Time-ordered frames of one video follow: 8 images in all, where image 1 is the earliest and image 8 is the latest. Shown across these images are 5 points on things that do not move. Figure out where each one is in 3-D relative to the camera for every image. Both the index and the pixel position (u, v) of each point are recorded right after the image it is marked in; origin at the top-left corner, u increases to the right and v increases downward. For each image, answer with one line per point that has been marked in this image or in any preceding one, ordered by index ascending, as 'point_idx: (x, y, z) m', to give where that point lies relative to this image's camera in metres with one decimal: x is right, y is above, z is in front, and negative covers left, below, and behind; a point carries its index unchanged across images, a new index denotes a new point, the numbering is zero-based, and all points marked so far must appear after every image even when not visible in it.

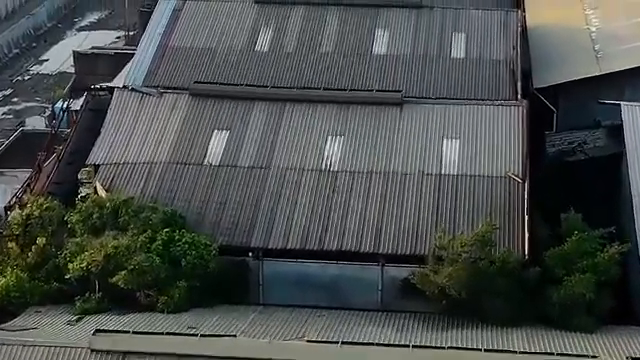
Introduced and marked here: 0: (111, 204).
0: (-4.2, -0.5, +19.7) m
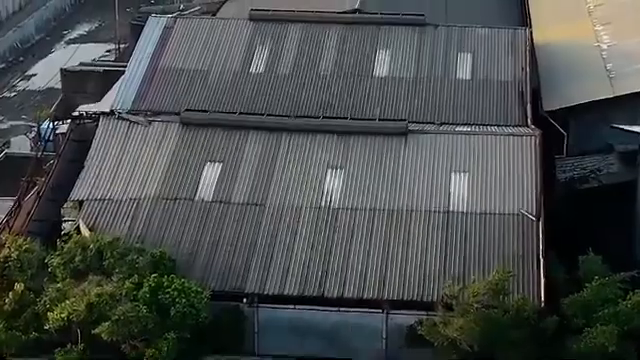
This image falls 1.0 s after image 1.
0: (-4.2, -1.2, +18.3) m
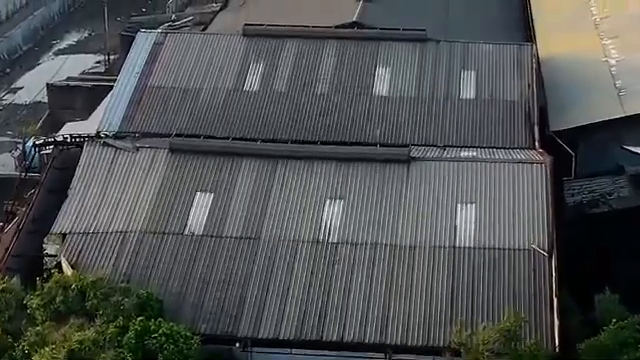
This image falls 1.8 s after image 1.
0: (-4.2, -1.8, +17.0) m
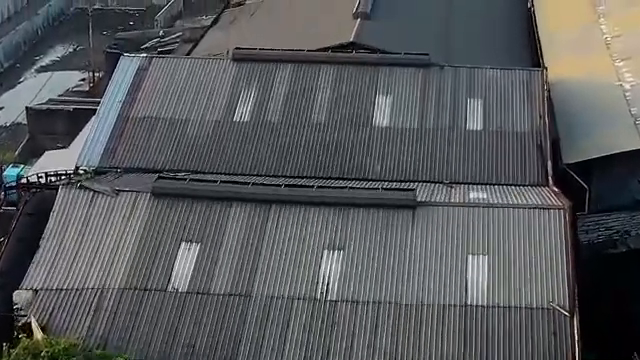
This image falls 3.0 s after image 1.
0: (-4.3, -2.7, +15.3) m
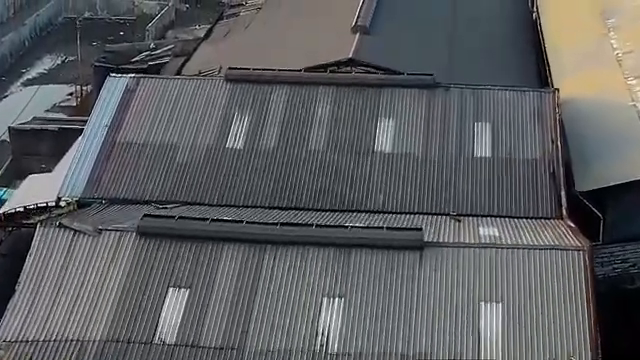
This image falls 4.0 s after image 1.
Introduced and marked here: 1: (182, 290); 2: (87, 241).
0: (-4.3, -3.4, +13.9) m
1: (-2.3, -1.8, +16.2) m
2: (-4.1, -1.1, +17.3) m
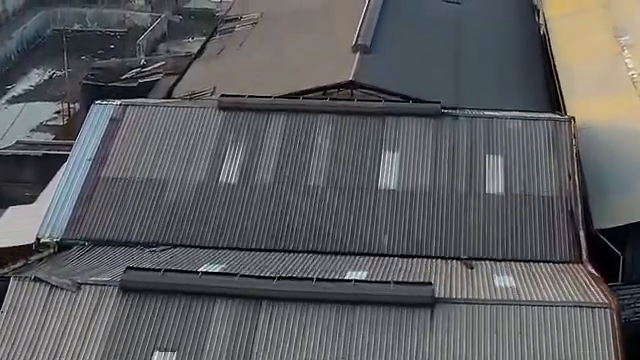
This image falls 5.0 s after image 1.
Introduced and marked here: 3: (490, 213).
0: (-4.3, -4.2, +12.4) m
1: (-2.3, -2.6, +14.7) m
2: (-4.1, -1.8, +15.7) m
3: (+3.4, -0.7, +19.3) m
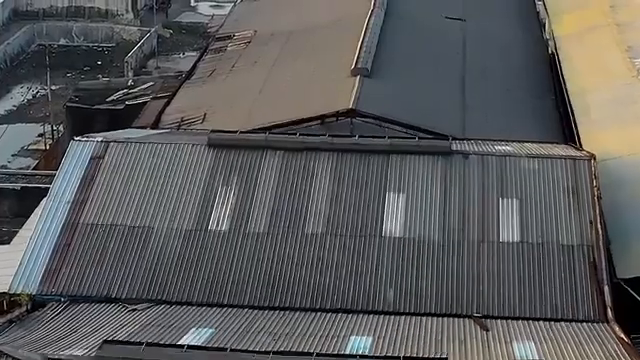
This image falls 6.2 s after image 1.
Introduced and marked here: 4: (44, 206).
0: (-4.2, -5.1, +10.7) m
1: (-2.3, -3.5, +13.0) m
2: (-4.1, -2.7, +14.0) m
3: (+3.4, -1.5, +17.7) m
4: (-5.4, -0.5, +19.1) m
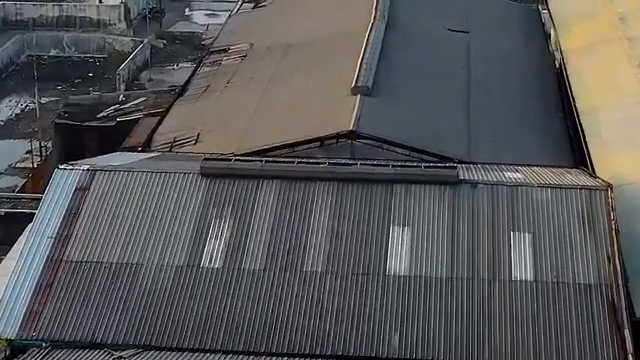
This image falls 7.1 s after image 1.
0: (-4.2, -5.7, +9.5) m
1: (-2.3, -4.1, +11.8) m
2: (-4.1, -3.3, +12.8) m
3: (+3.4, -2.1, +16.5) m
4: (-5.4, -1.1, +17.9) m
